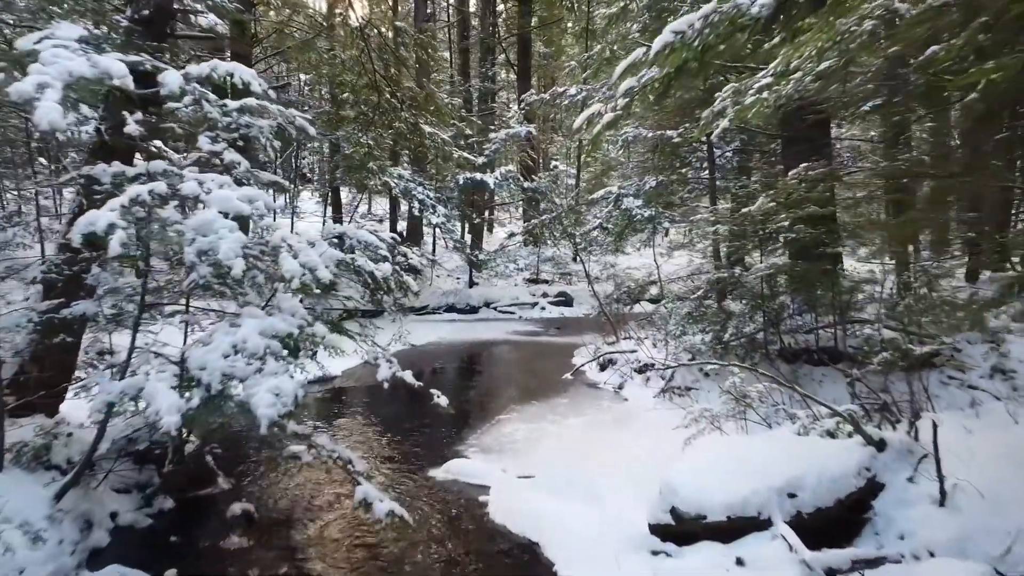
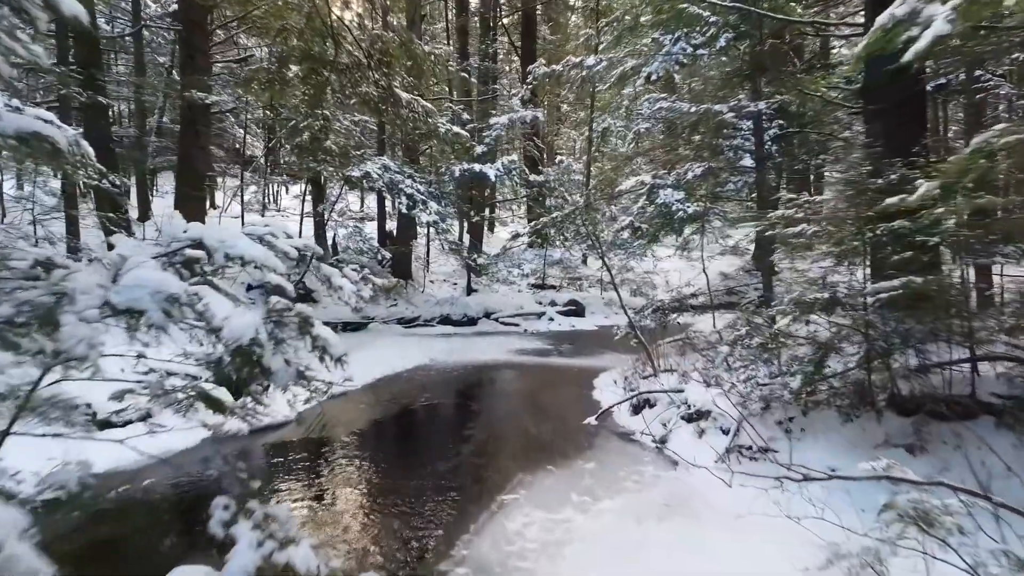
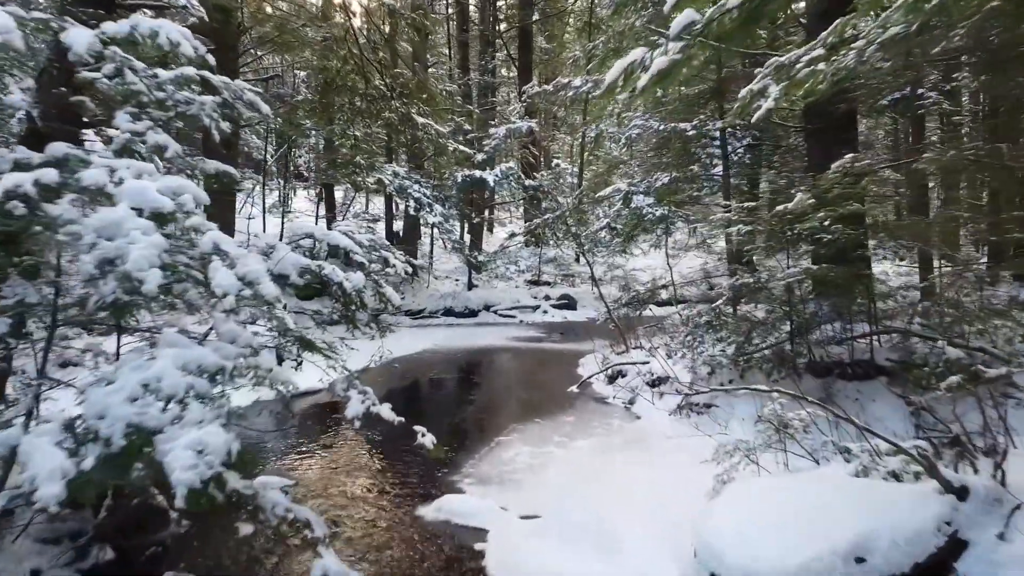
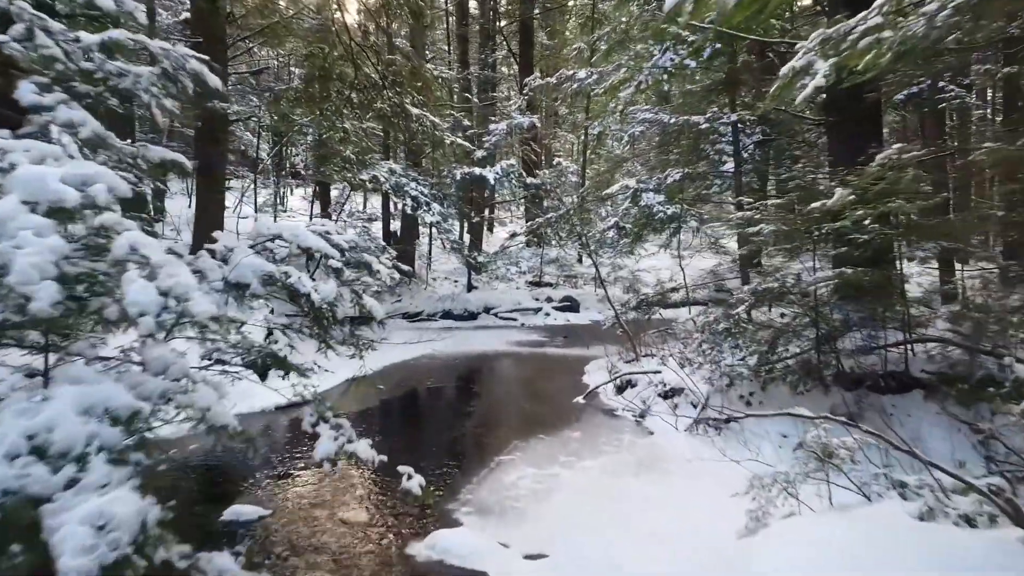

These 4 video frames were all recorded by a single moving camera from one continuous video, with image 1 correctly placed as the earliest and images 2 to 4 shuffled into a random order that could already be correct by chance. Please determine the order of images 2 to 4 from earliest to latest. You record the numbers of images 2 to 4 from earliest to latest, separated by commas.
3, 4, 2
